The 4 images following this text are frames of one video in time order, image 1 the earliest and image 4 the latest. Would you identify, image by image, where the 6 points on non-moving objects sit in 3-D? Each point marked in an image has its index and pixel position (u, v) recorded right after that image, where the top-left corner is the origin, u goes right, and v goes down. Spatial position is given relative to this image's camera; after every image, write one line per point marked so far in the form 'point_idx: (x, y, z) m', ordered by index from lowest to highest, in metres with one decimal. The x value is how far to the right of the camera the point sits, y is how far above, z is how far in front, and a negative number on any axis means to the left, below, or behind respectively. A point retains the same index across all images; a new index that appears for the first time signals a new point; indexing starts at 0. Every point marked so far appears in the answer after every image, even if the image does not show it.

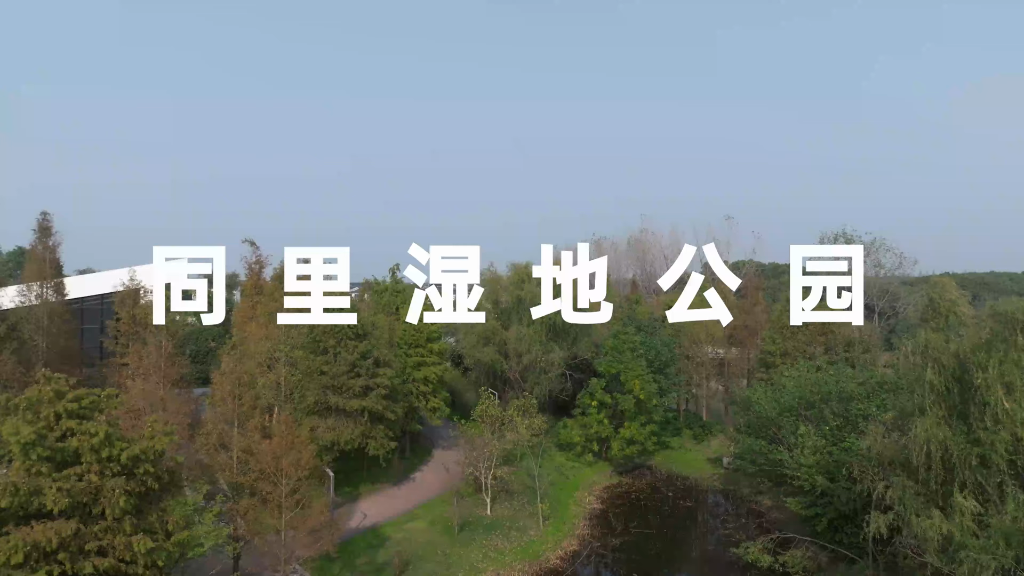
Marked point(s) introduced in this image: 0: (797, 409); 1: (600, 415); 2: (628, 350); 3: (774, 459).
0: (+5.2, -2.2, +14.5) m
1: (+2.0, -2.9, +18.3) m
2: (+2.7, -1.4, +18.7) m
3: (+4.8, -3.1, +14.7) m
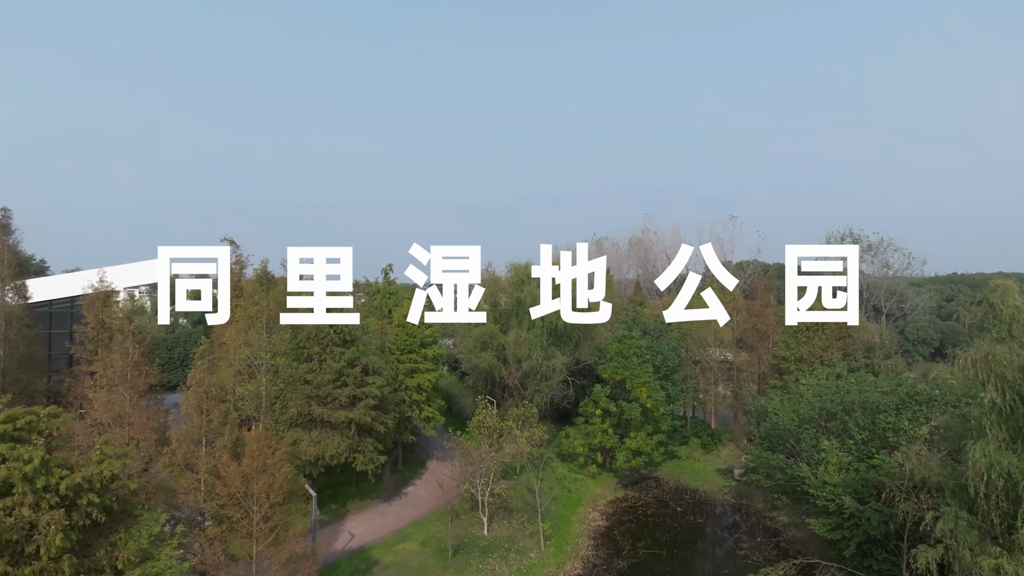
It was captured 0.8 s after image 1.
0: (+5.1, -2.2, +13.5) m
1: (+2.0, -2.9, +17.2) m
2: (+2.7, -1.5, +17.6) m
3: (+4.8, -3.2, +13.6) m
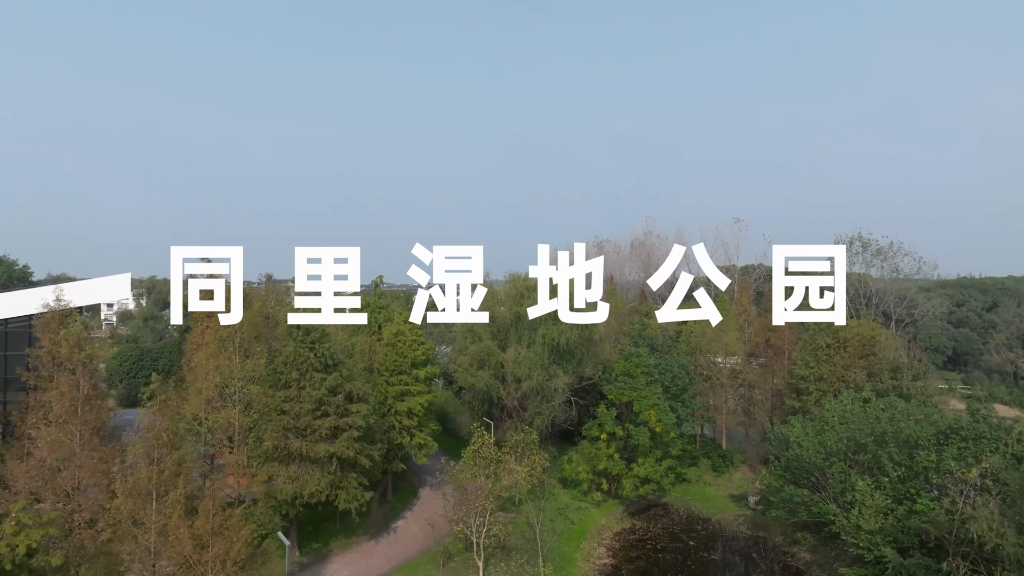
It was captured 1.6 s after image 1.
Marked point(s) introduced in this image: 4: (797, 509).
0: (+5.1, -2.5, +12.3) m
1: (+2.0, -3.2, +16.0) m
2: (+2.7, -1.8, +16.4) m
3: (+4.8, -3.5, +12.4) m
4: (+4.7, -3.7, +13.3) m
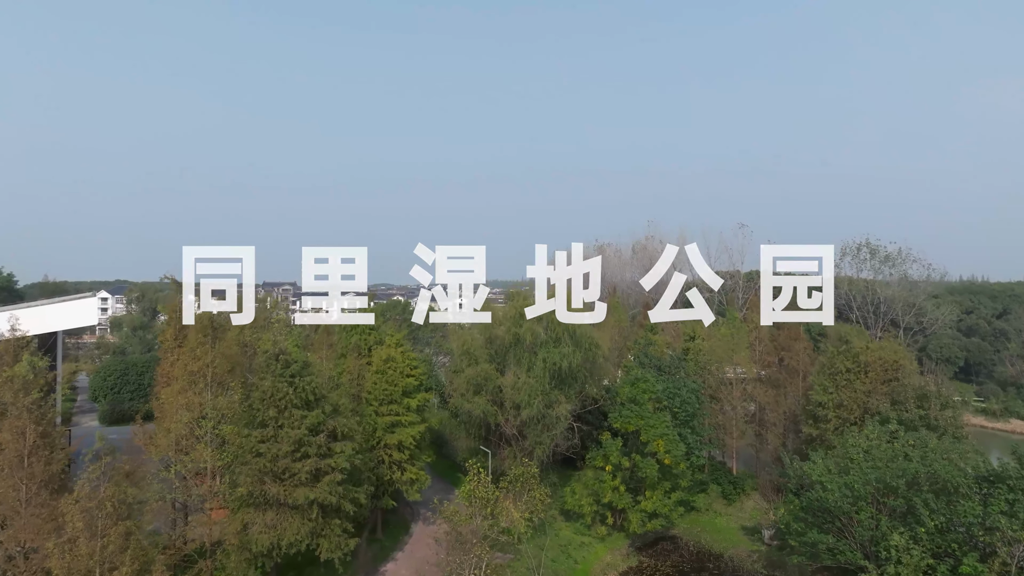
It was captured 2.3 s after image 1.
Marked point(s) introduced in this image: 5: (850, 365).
0: (+5.1, -2.9, +11.3) m
1: (+1.9, -3.6, +15.0) m
2: (+2.6, -2.2, +15.4) m
3: (+4.7, -3.9, +11.4) m
4: (+4.7, -4.1, +12.3) m
5: (+6.5, -1.5, +15.3) m
